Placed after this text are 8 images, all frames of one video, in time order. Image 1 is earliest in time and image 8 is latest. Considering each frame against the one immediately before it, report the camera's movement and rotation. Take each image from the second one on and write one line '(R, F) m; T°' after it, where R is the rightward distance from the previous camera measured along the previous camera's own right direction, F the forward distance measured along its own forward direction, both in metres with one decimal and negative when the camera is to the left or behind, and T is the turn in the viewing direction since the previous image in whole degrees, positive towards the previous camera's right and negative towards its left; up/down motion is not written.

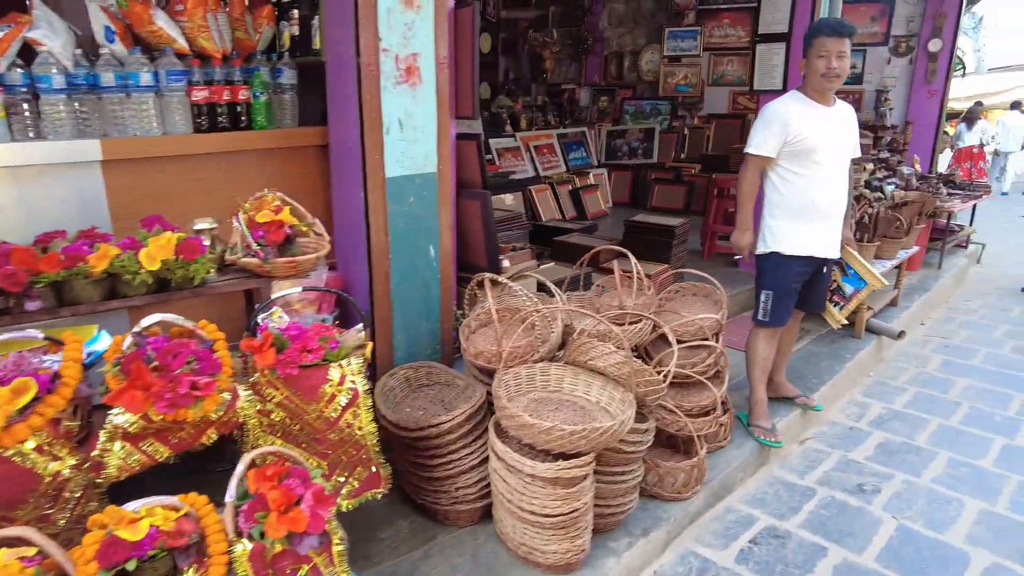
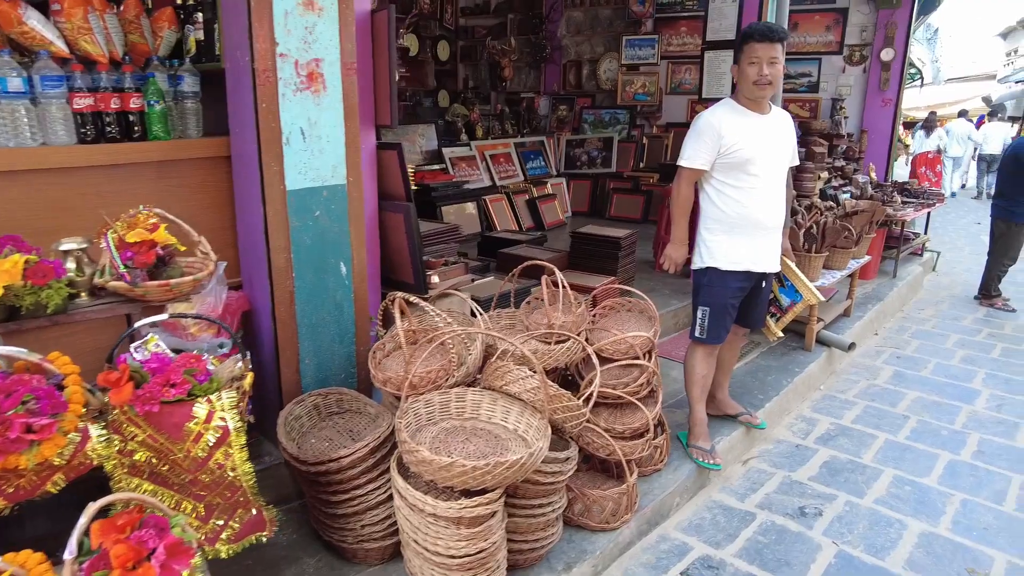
(+0.2, +0.1) m; +2°
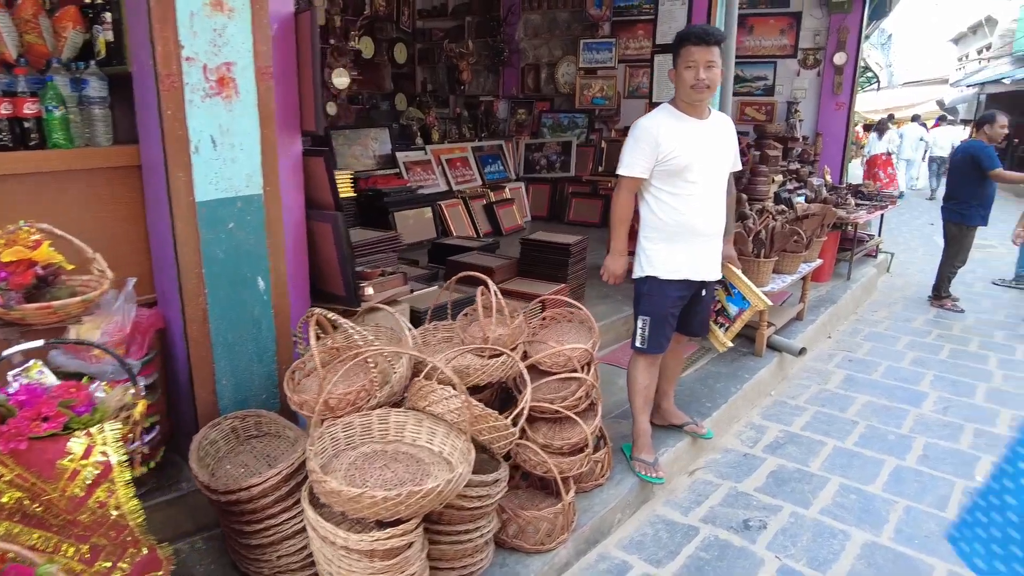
(+0.2, +0.1) m; +2°
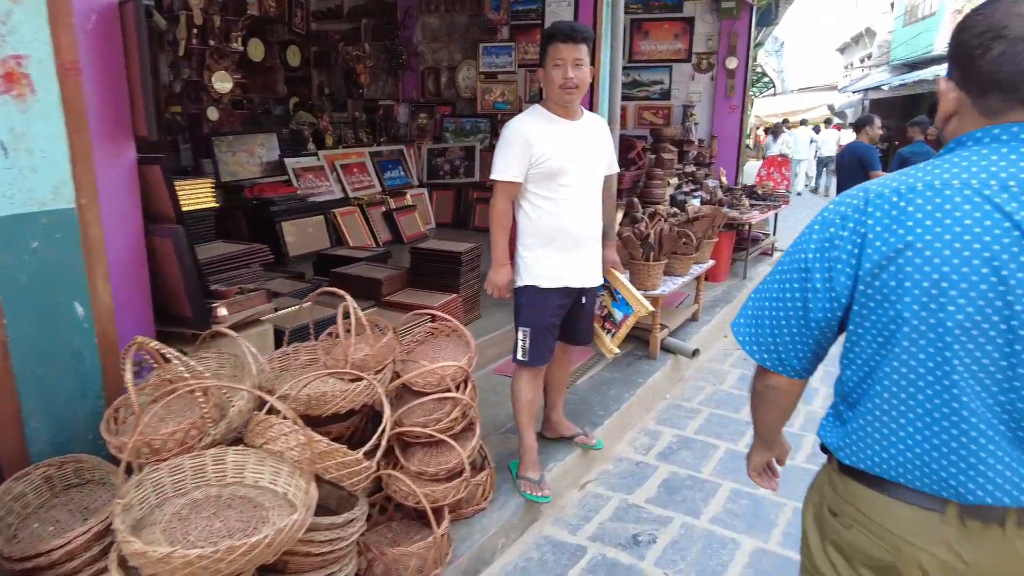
(+0.2, +0.2) m; +7°
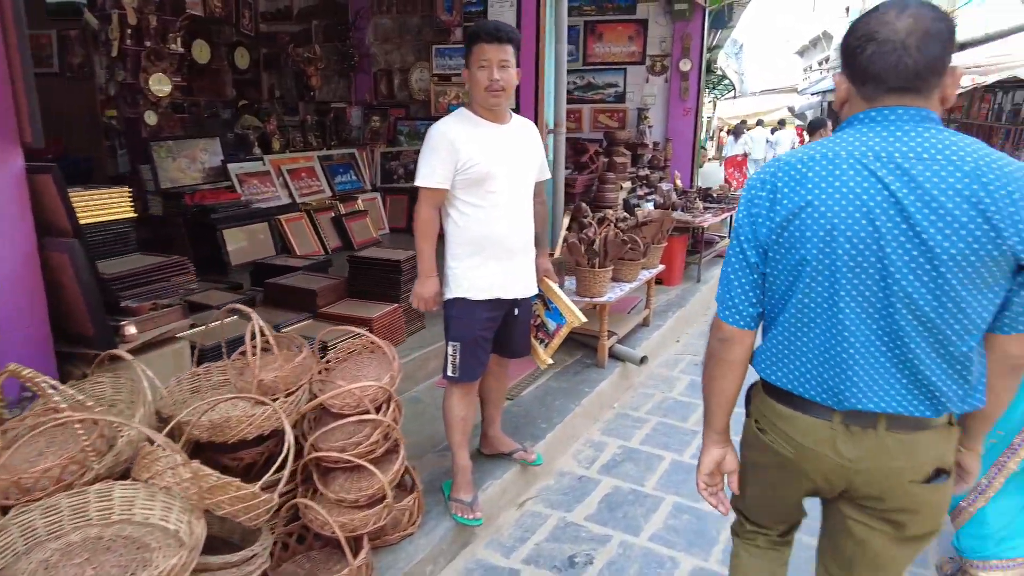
(+0.2, +0.1) m; +2°
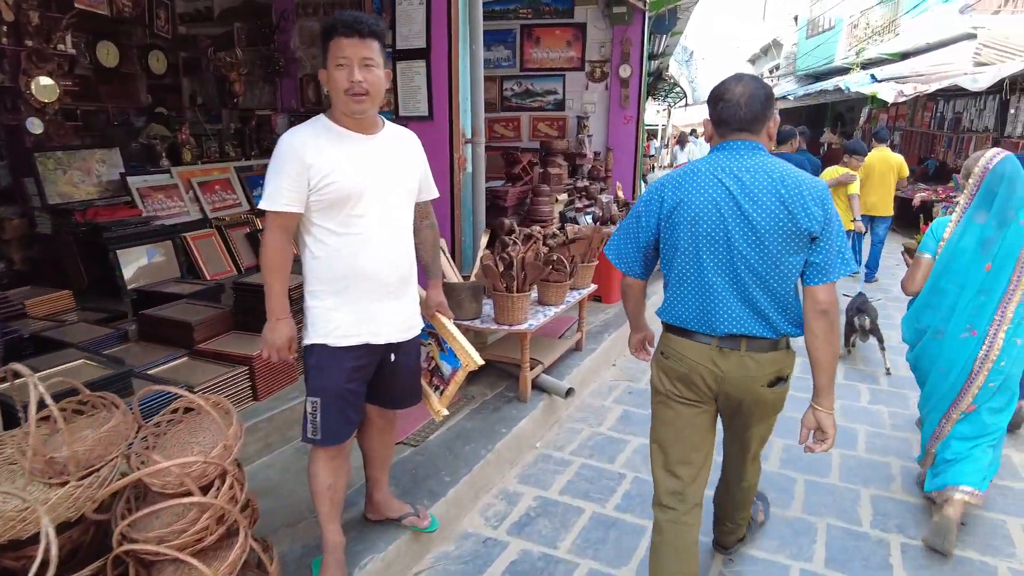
(+0.3, +0.4) m; +3°
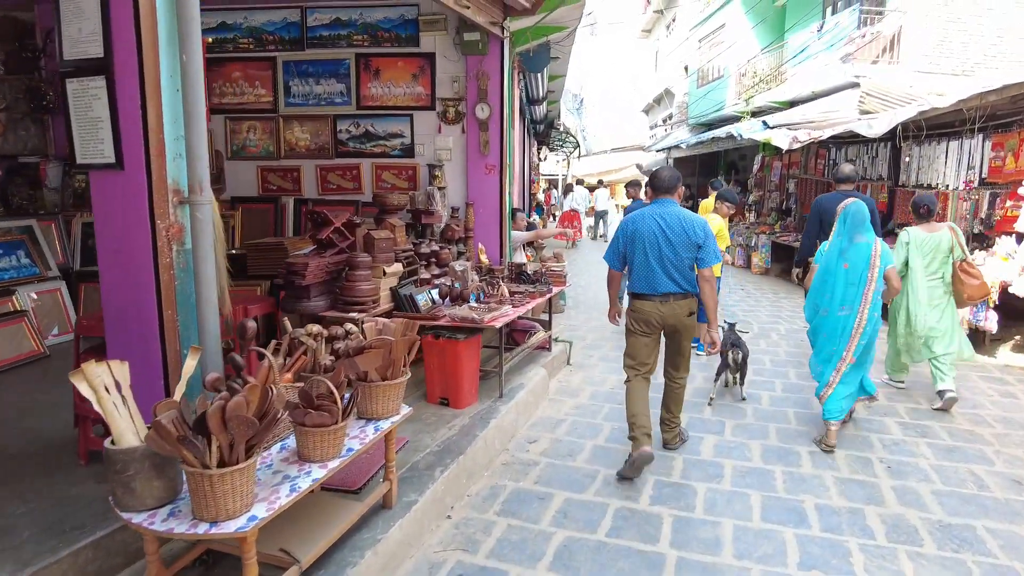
(+0.7, +1.4) m; +7°
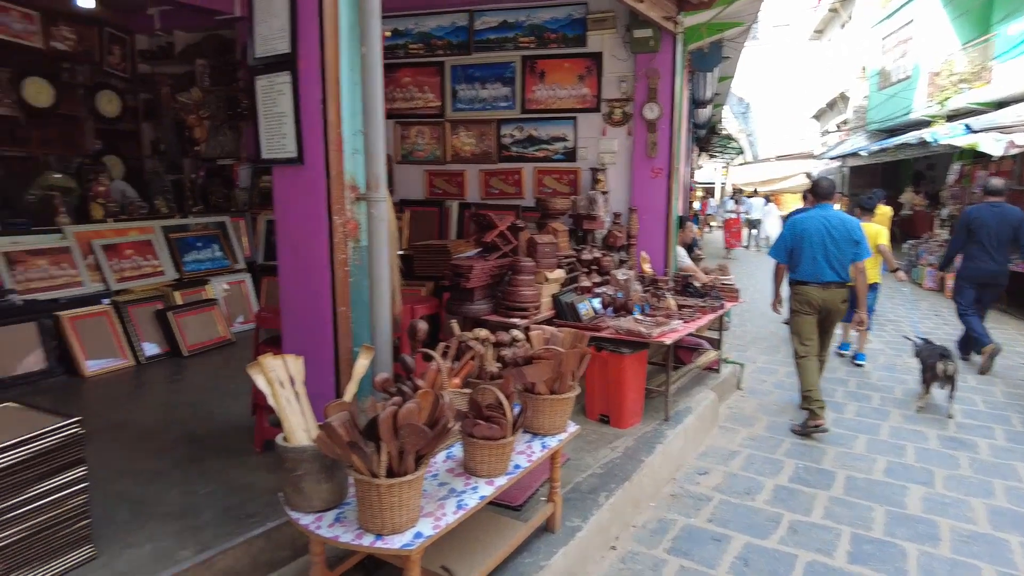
(-0.2, +0.2) m; -12°
